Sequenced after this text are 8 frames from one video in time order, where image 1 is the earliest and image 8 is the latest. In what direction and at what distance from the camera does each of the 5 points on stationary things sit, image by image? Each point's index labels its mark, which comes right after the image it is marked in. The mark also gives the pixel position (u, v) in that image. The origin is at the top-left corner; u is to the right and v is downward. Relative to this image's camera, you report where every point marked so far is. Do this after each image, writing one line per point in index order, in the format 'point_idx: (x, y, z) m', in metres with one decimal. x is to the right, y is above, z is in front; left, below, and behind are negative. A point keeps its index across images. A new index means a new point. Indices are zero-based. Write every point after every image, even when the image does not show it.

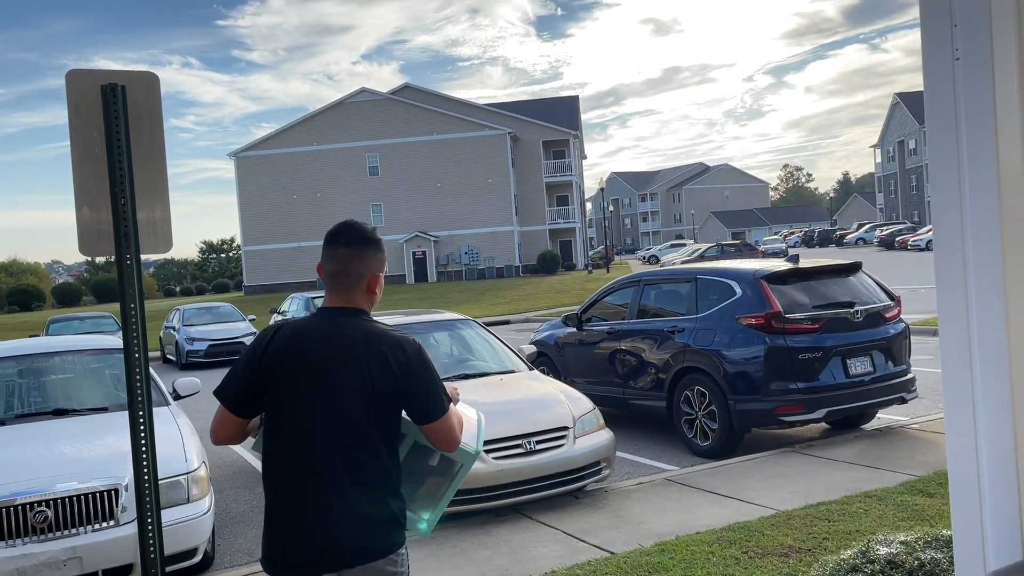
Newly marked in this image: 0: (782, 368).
0: (+2.3, -0.7, +7.2) m
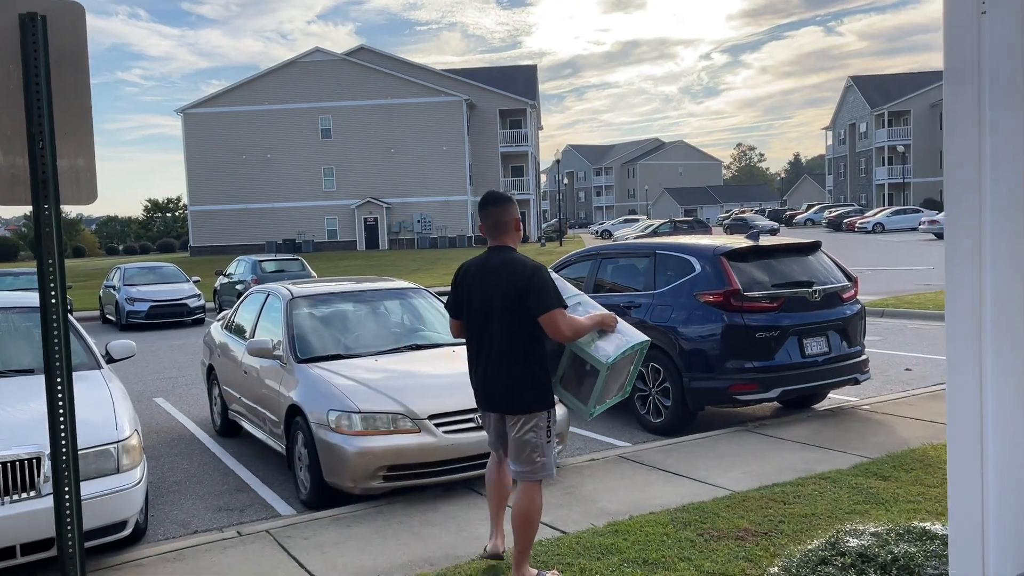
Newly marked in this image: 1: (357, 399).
0: (+1.9, -0.5, +7.1) m
1: (-1.1, -0.8, +5.8) m
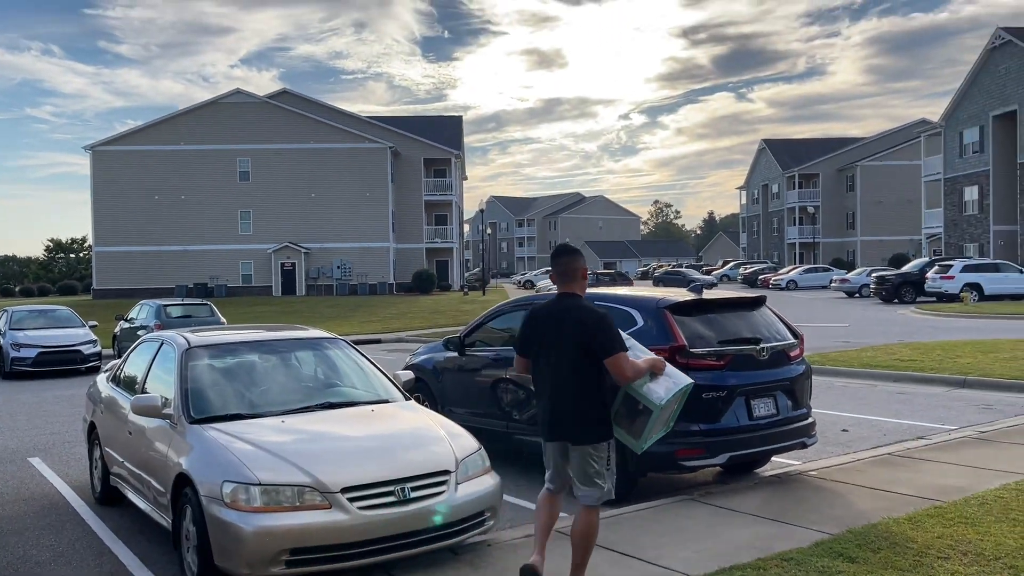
0: (+1.3, -0.9, +6.6) m
1: (-1.5, -1.1, +5.0) m
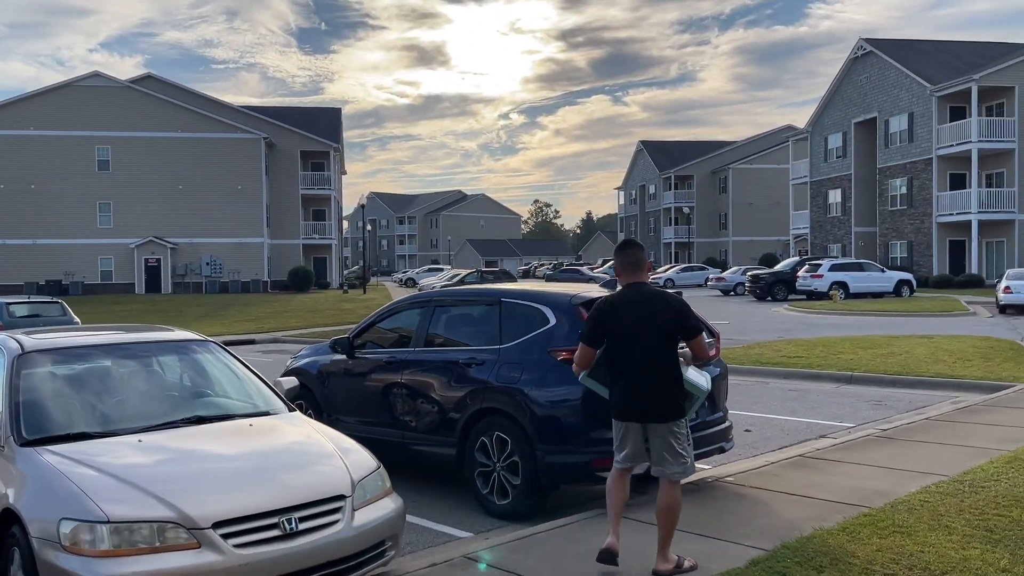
0: (+0.6, -0.9, +6.0) m
1: (-1.9, -1.0, +4.0) m
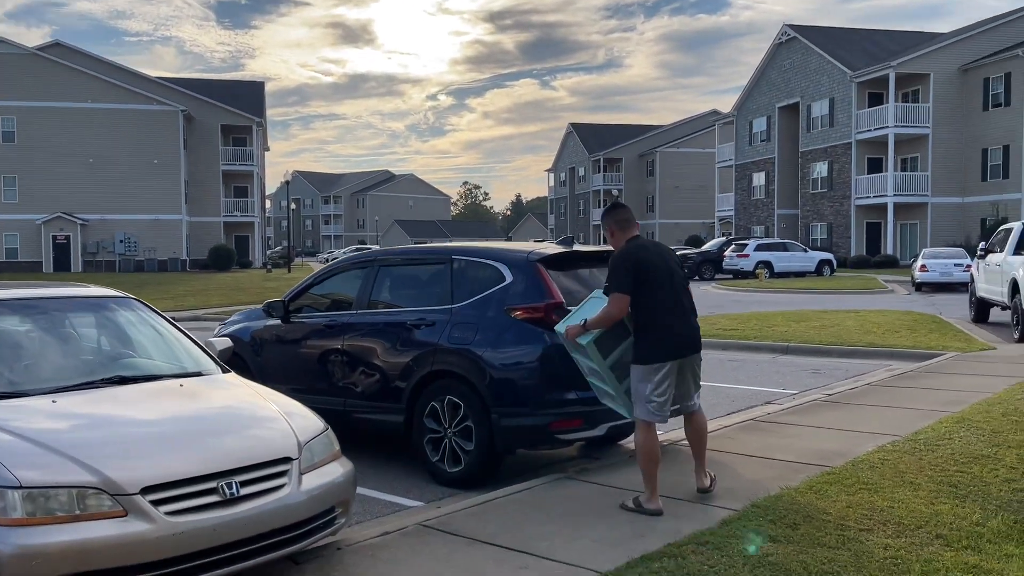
0: (+0.3, -0.6, +5.7) m
1: (-2.1, -0.7, +3.6) m
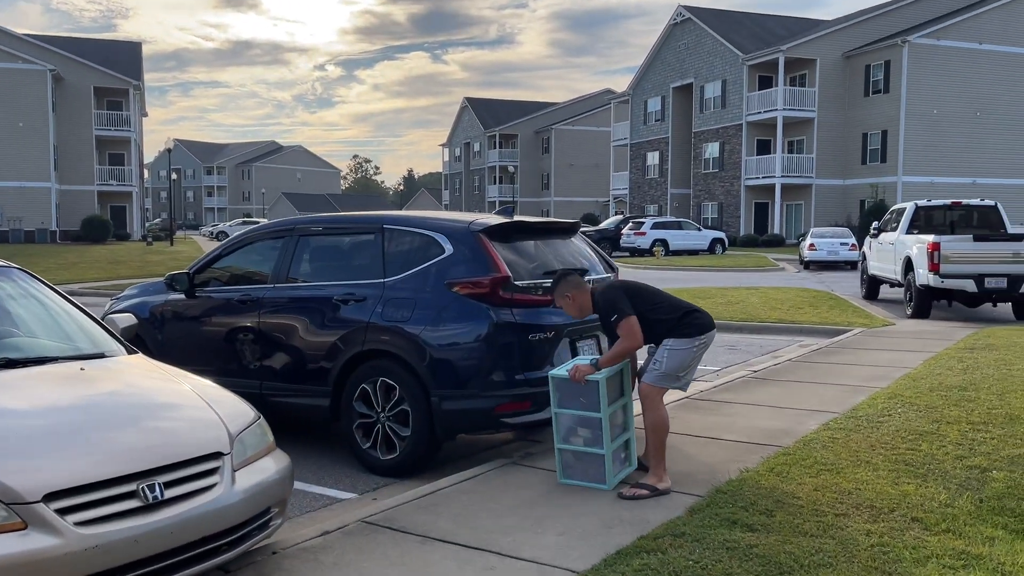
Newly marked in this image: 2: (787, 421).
0: (-0.1, -0.4, +5.3) m
1: (-2.1, -0.6, +2.9) m
2: (+2.0, -1.0, +6.3) m
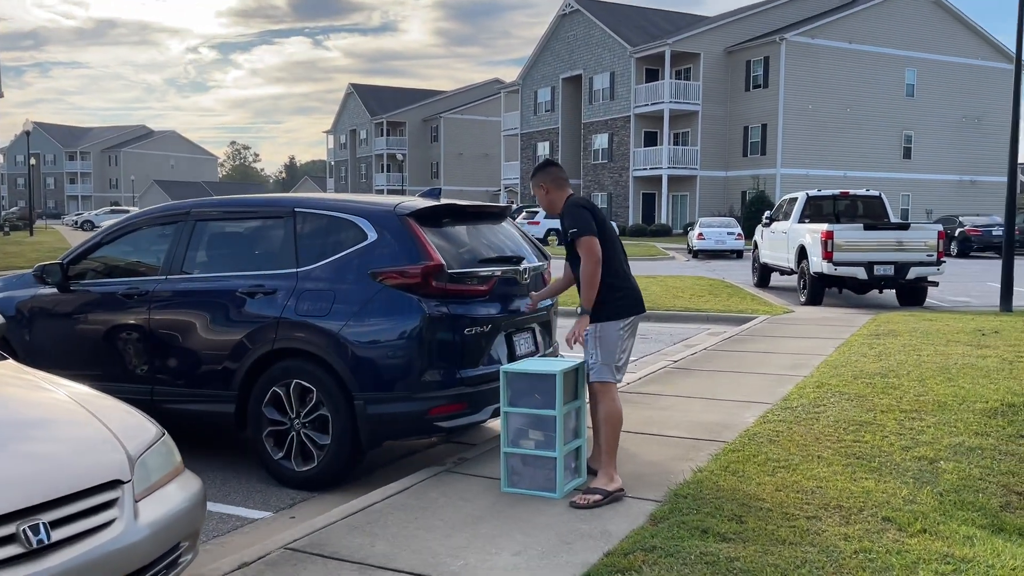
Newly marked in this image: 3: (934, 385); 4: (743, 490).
0: (-0.4, -0.4, +4.8) m
1: (-2.2, -0.6, +2.1) m
2: (+1.5, -0.9, +6.1) m
3: (+3.4, -0.8, +6.8) m
4: (+1.2, -1.0, +4.3) m
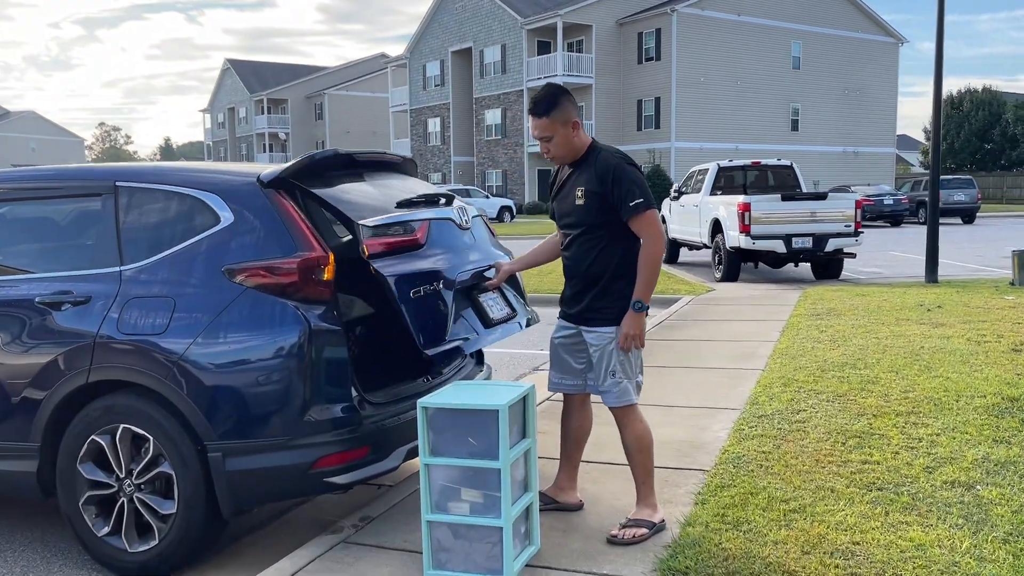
0: (-0.8, -0.4, +3.5) m
1: (-2.1, -0.7, +0.6) m
2: (+1.0, -0.8, +4.9) m
3: (+2.8, -0.6, +5.9) m
4: (+0.9, -1.0, +3.1) m
